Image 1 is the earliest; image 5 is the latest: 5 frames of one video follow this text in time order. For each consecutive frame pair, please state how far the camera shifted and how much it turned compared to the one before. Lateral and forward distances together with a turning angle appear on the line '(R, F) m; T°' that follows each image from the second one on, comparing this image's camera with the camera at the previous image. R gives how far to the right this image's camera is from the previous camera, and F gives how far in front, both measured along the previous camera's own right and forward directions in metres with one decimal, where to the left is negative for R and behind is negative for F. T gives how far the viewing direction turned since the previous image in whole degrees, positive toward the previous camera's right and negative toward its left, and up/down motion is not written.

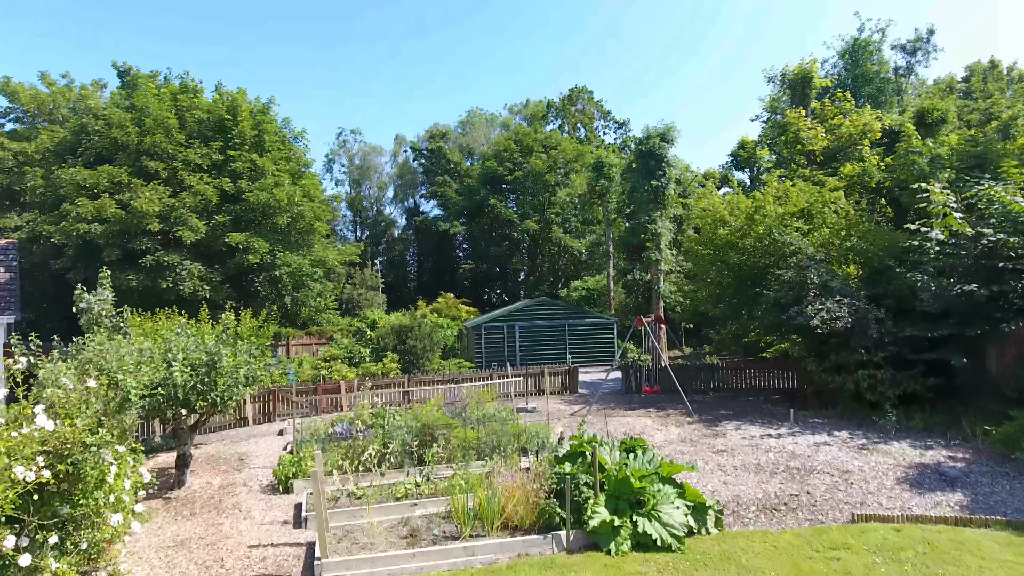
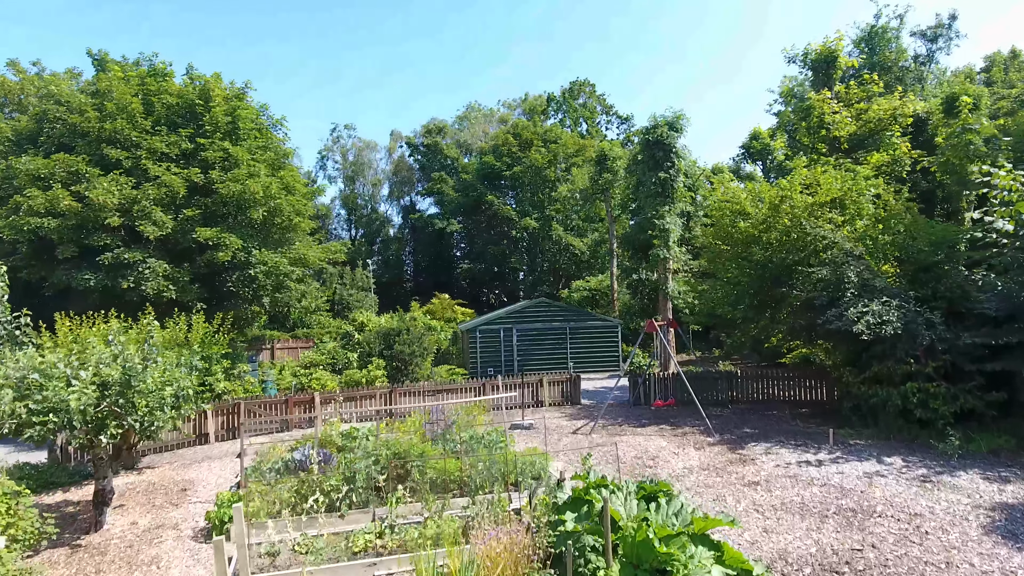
(+0.1, +1.6) m; 0°
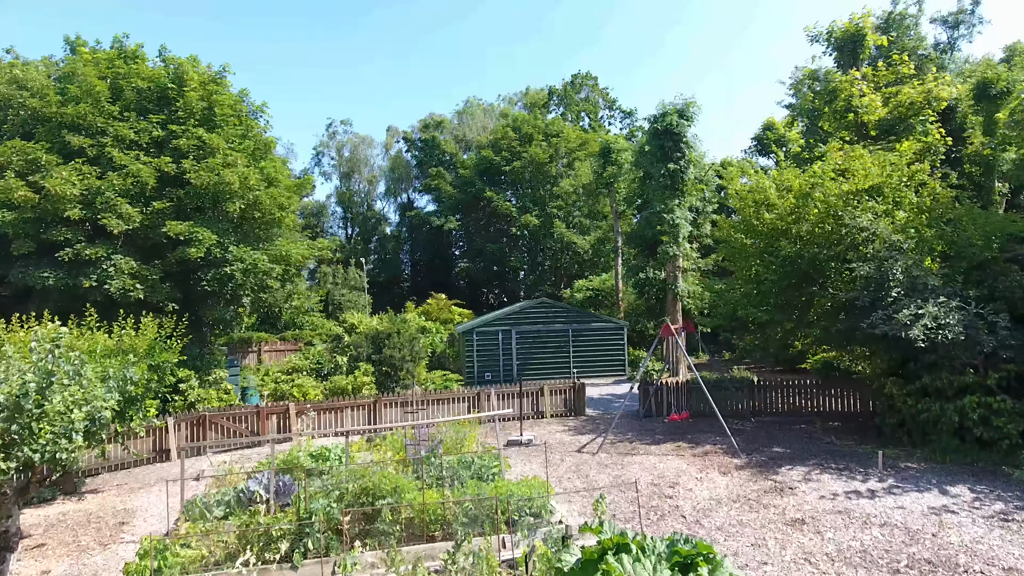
(+0.1, +1.4) m; 0°
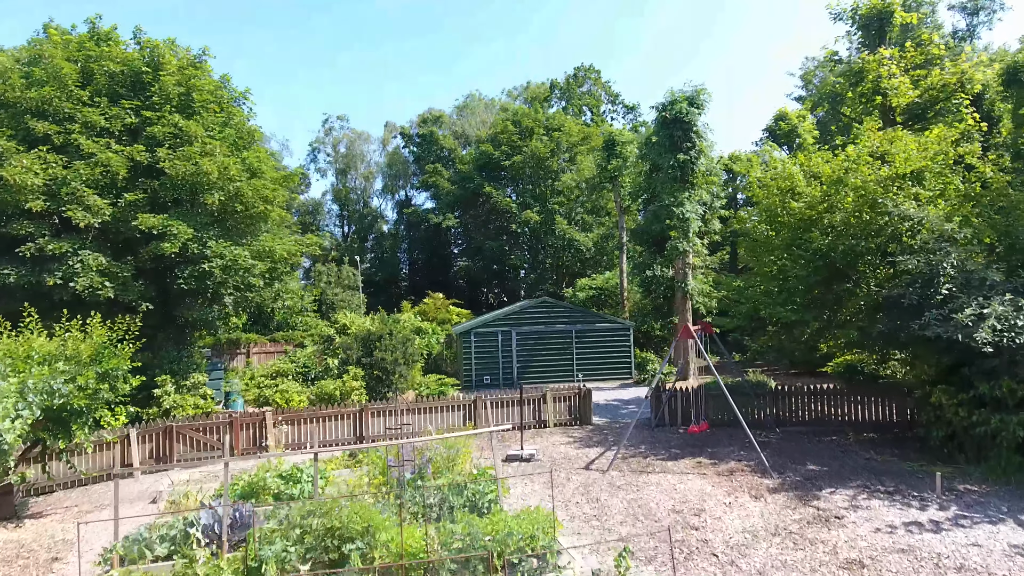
(0.0, +1.2) m; 0°
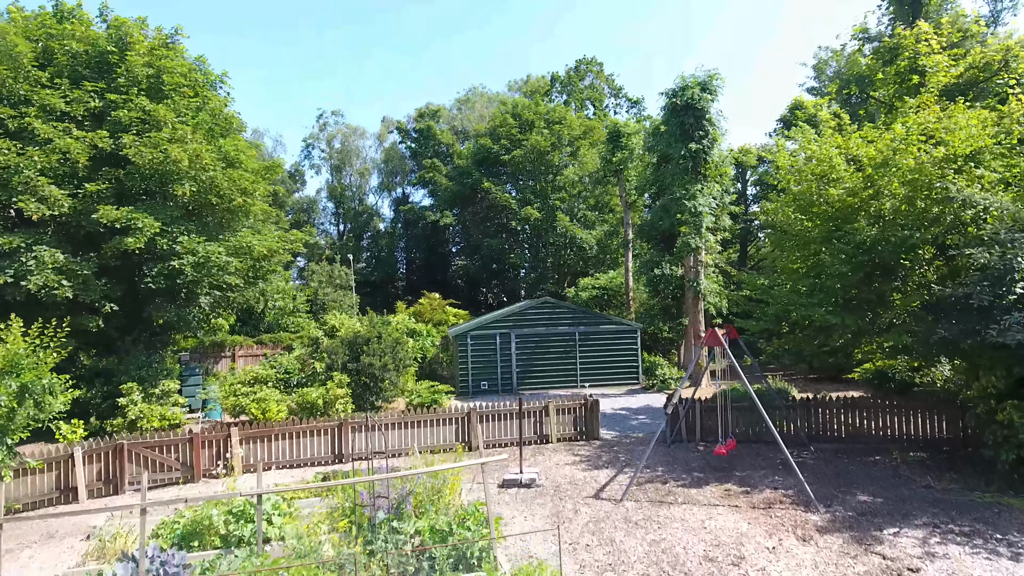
(0.0, +1.3) m; 0°
